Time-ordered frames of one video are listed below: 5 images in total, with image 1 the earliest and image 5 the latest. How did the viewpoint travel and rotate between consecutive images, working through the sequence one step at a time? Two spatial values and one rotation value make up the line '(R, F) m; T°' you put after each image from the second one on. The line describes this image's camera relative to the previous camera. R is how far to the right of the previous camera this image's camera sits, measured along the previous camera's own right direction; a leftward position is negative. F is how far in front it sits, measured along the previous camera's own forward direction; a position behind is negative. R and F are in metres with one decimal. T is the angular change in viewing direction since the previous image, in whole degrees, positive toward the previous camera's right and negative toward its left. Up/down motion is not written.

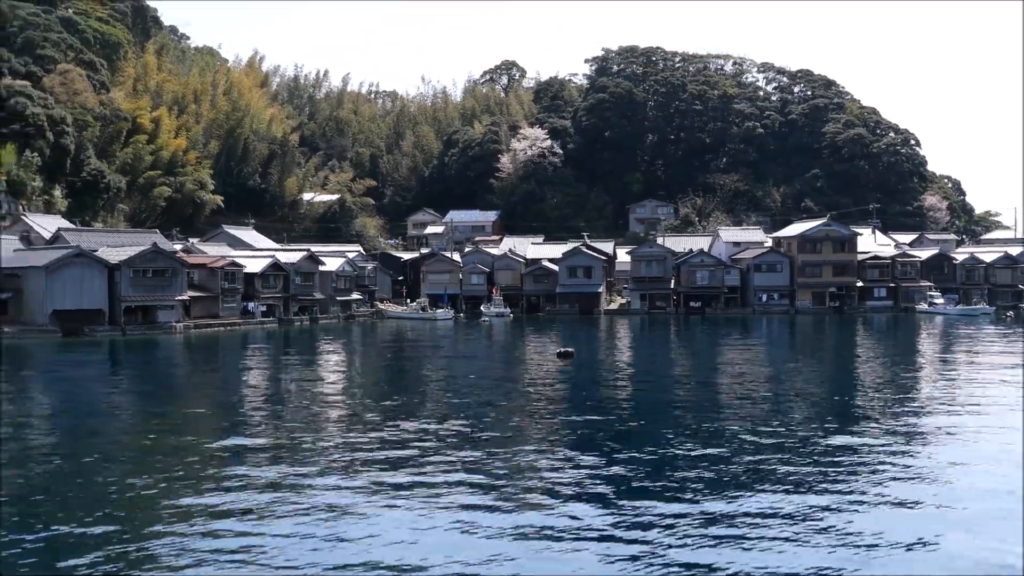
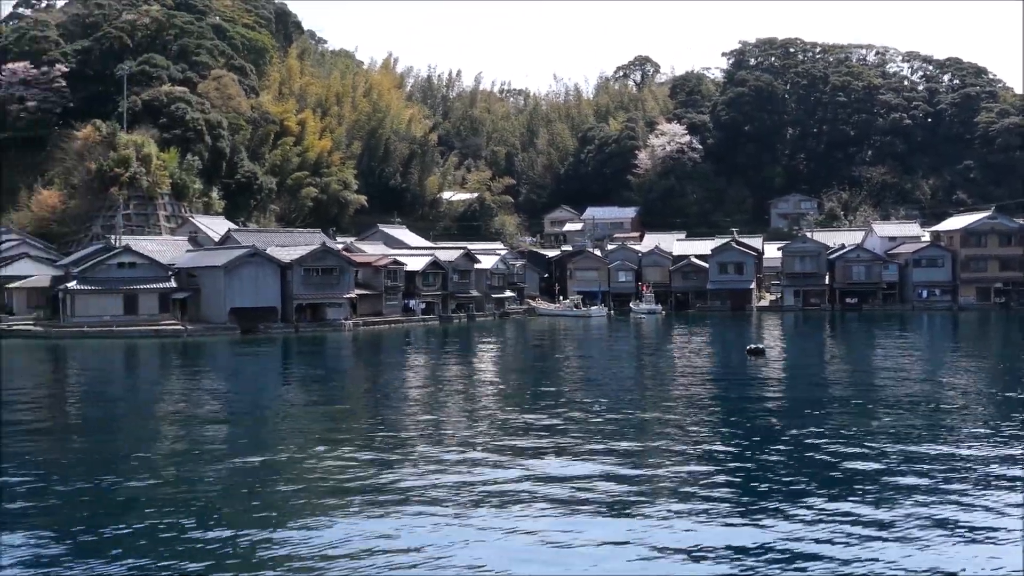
(-0.7, 0.0) m; -6°
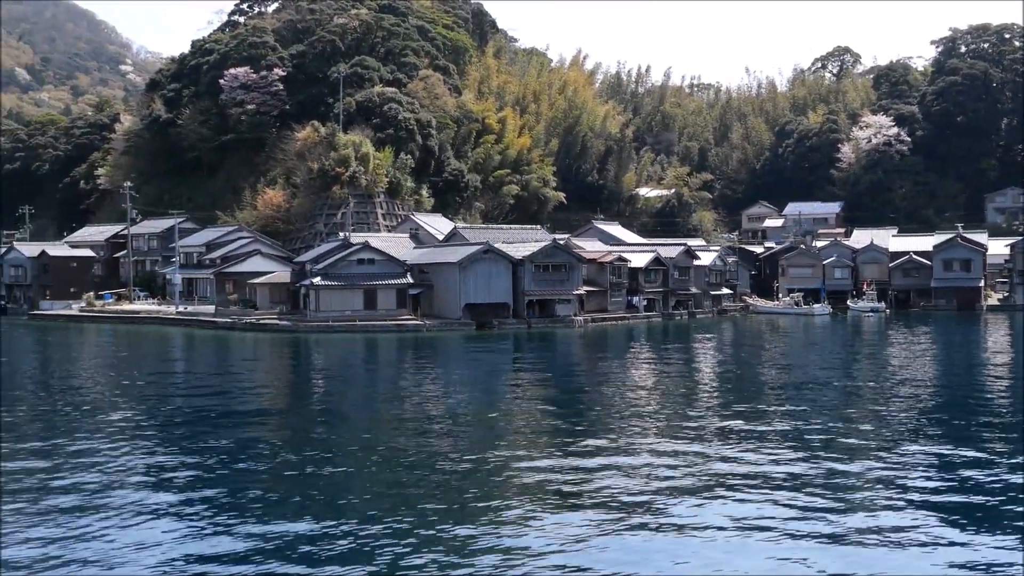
(-0.9, 0.0) m; -8°
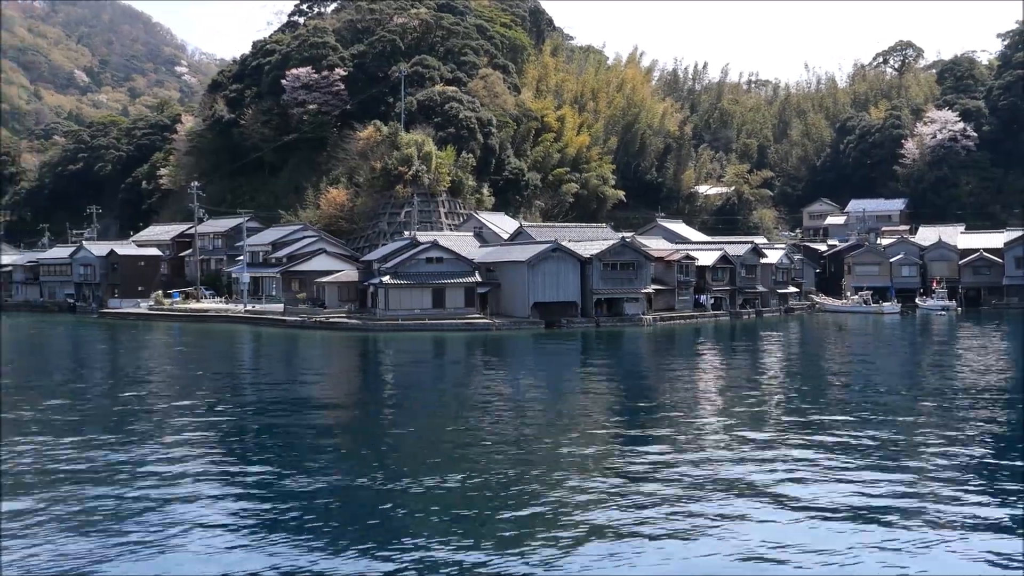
(-0.3, 0.0) m; -2°
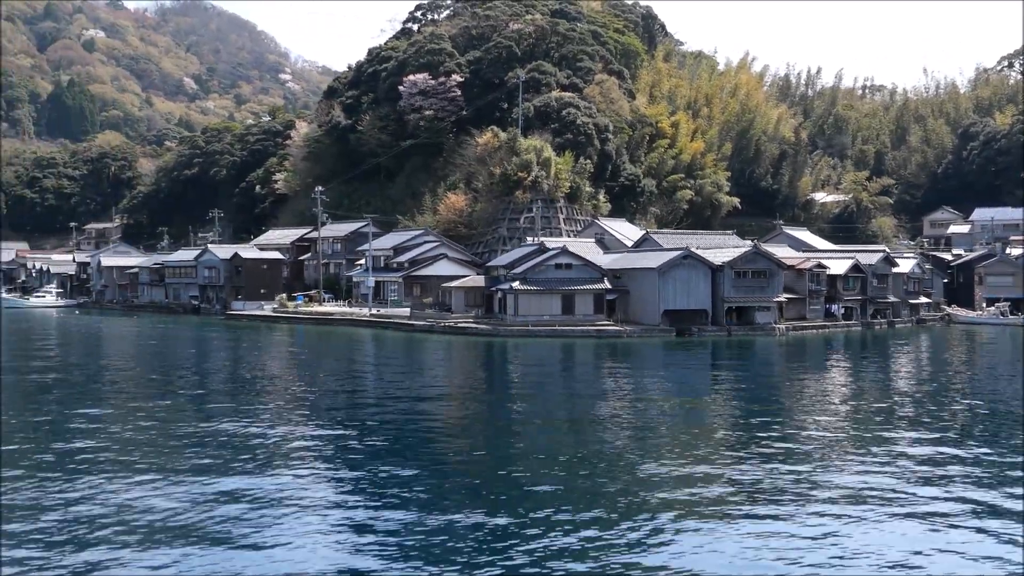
(-0.5, +0.1) m; -5°
